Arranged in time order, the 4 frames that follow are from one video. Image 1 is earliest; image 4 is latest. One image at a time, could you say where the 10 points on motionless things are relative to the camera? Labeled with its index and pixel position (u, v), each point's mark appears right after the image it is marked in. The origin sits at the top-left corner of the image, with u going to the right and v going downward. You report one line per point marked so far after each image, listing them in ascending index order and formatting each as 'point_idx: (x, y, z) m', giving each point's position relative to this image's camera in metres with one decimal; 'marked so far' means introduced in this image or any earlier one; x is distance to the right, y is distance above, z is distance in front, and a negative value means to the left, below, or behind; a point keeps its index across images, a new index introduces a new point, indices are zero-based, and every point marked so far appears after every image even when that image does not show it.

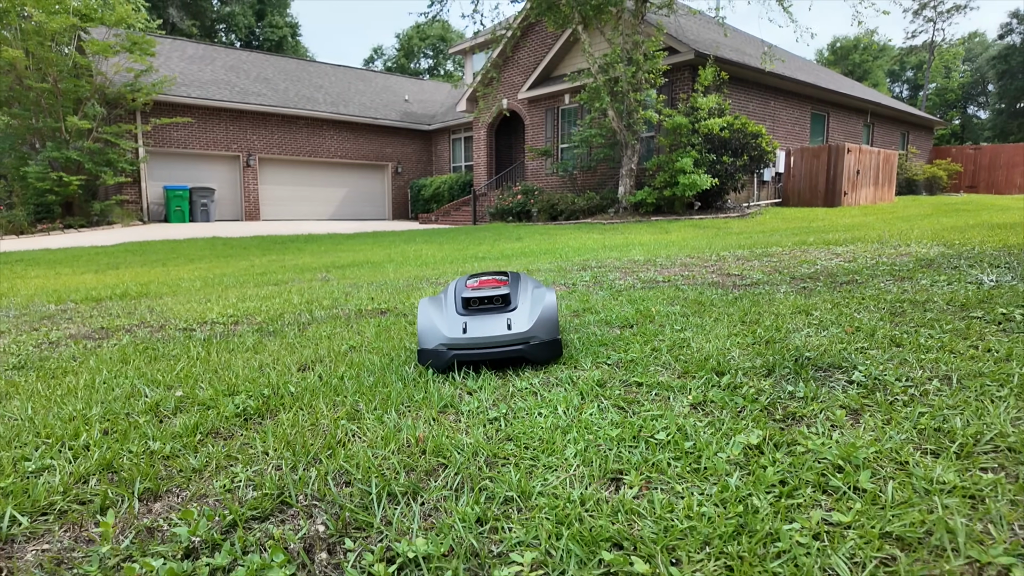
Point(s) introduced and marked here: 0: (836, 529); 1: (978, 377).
0: (+0.5, -0.4, +0.9) m
1: (+1.3, -0.2, +1.7) m
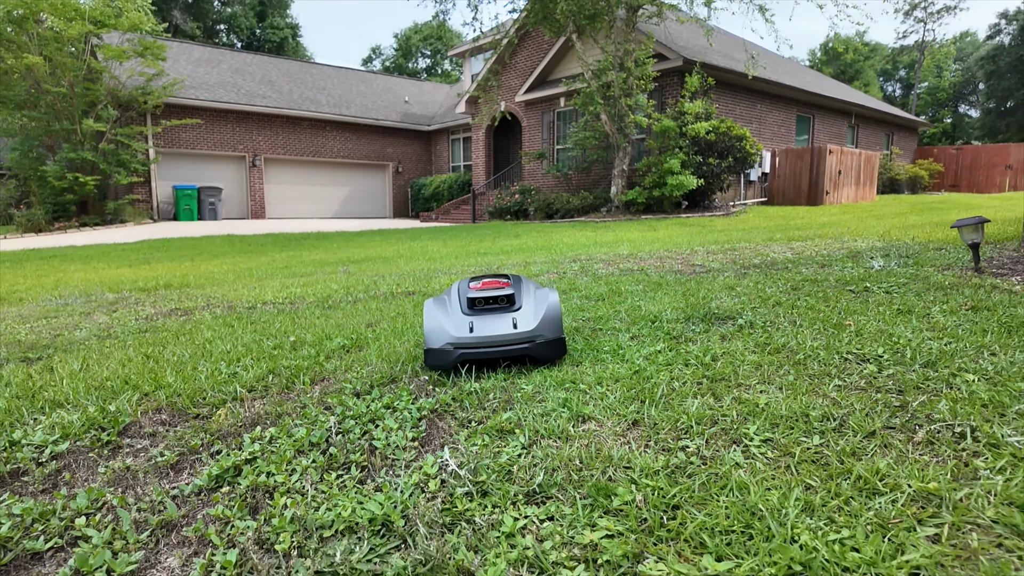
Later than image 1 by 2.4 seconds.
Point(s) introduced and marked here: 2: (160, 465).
0: (+0.5, -0.3, +1.9) m
1: (+1.3, -0.1, +2.6) m
2: (-0.9, -0.4, +1.6) m
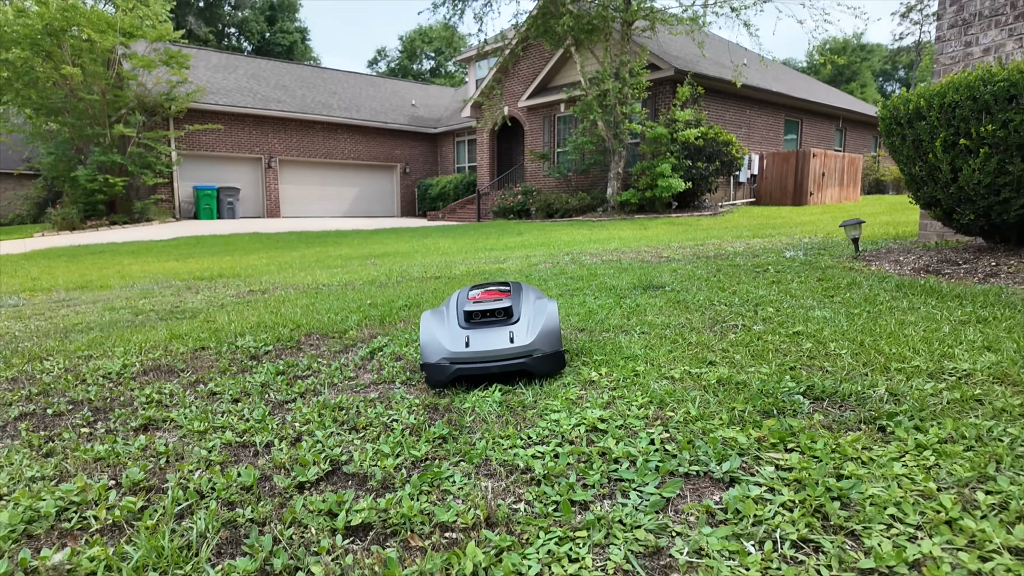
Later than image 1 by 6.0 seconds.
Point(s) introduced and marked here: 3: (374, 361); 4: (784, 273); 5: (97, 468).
0: (+0.6, -0.1, +3.2) m
1: (+1.3, 0.0, +4.0) m
2: (-0.8, -0.3, +3.0) m
3: (-0.6, -0.3, +2.6) m
4: (+1.9, +0.1, +4.3) m
5: (-1.1, -0.5, +1.6) m
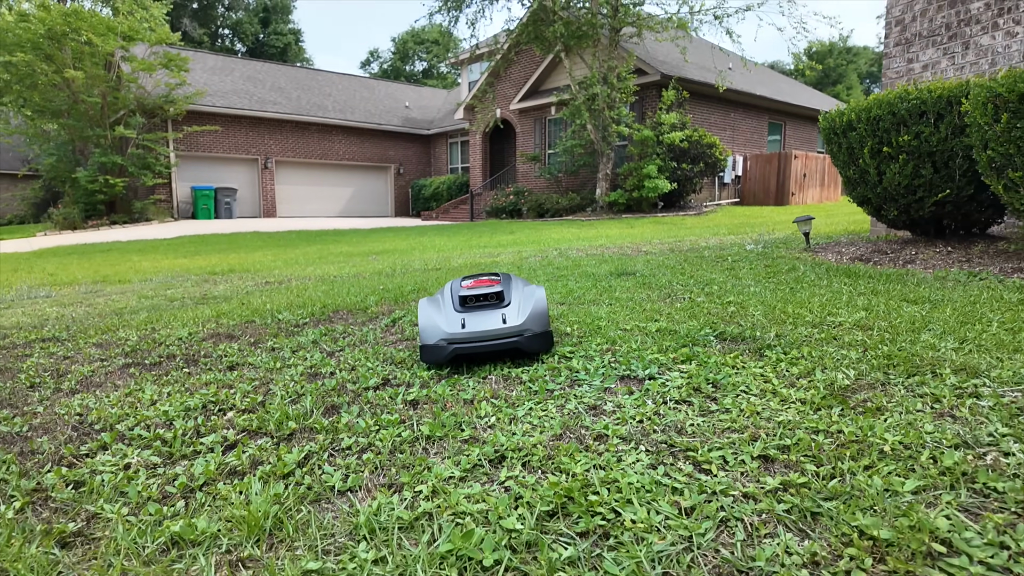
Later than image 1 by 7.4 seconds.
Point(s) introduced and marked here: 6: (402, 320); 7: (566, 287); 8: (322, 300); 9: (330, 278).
0: (+0.5, 0.0, +3.9) m
1: (+1.3, +0.1, +4.7) m
2: (-0.9, -0.2, +3.6) m
3: (-0.6, -0.2, +3.3) m
4: (+1.9, +0.2, +5.0) m
5: (-1.1, -0.4, +2.3) m
6: (-0.6, -0.2, +3.5) m
7: (+0.3, 0.0, +4.1) m
8: (-1.4, -0.1, +4.4) m
9: (-1.9, +0.1, +6.4) m
